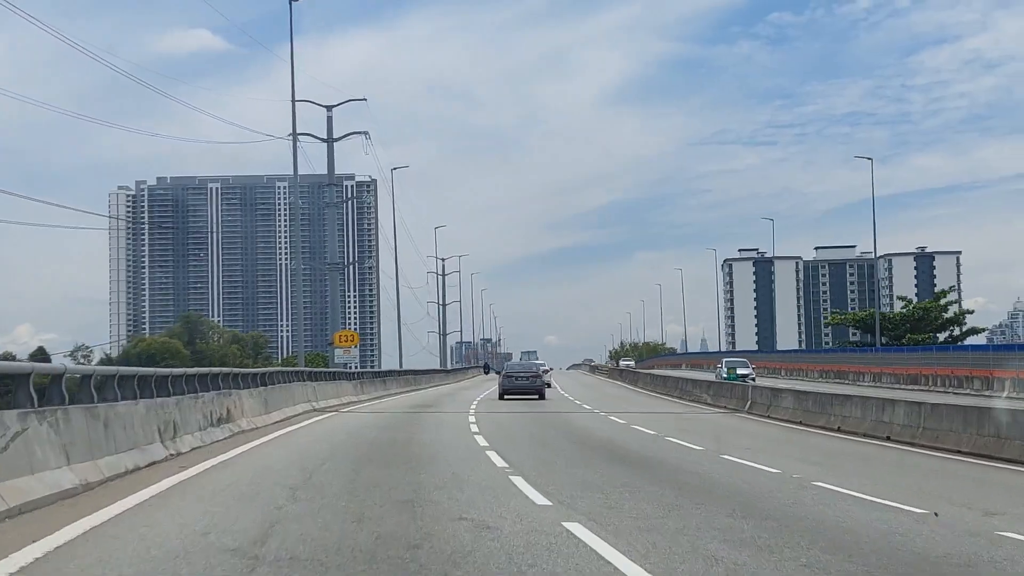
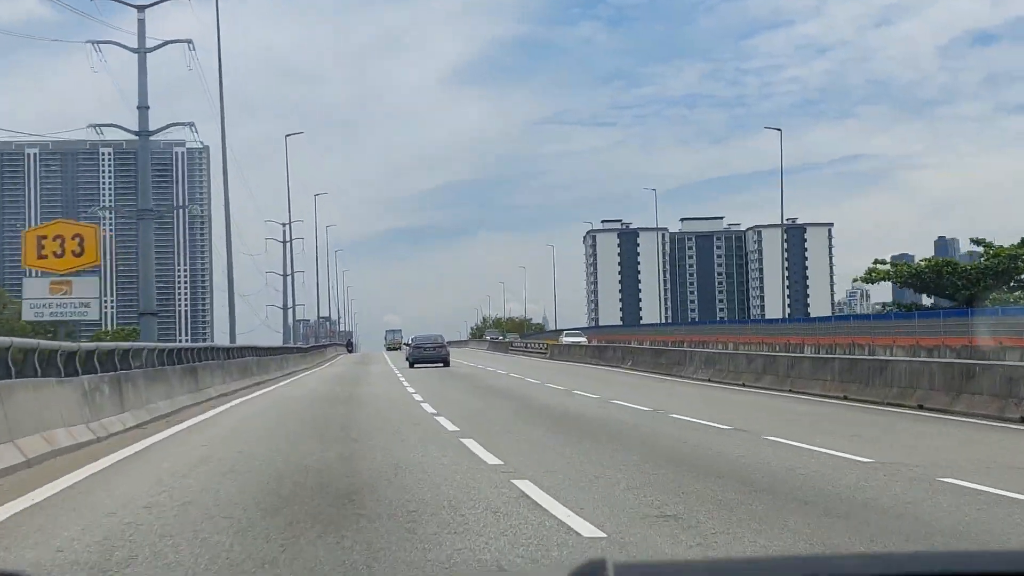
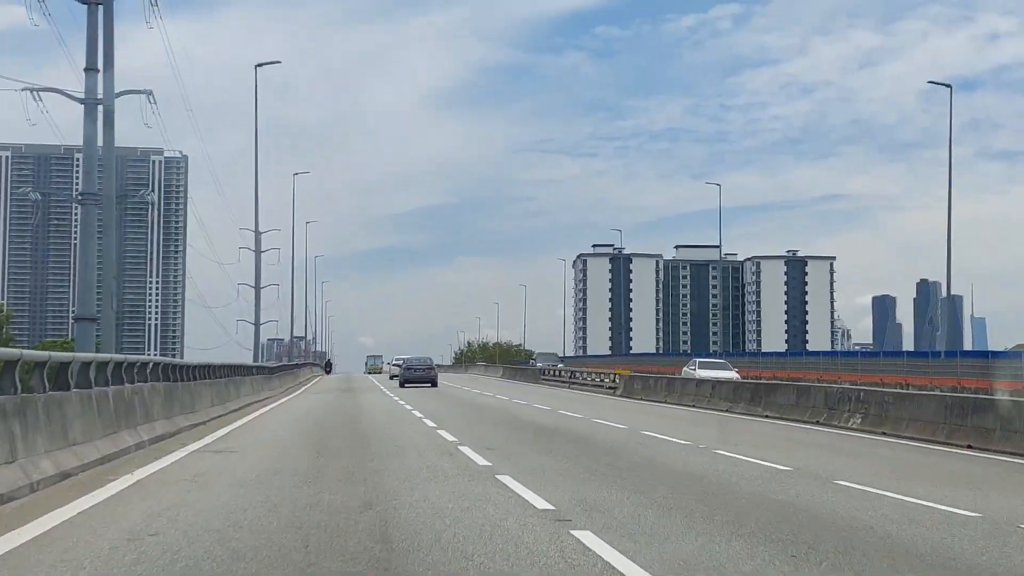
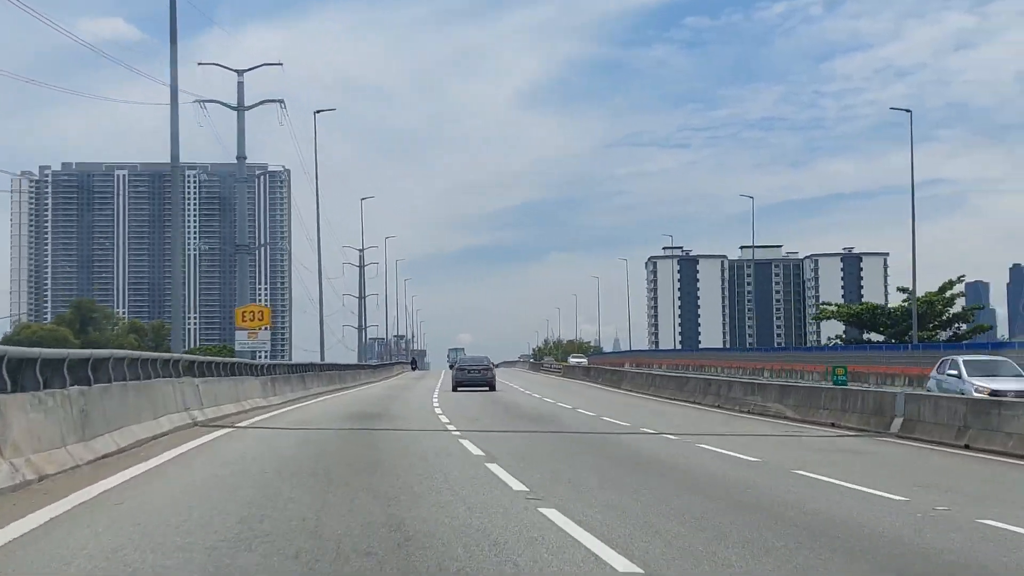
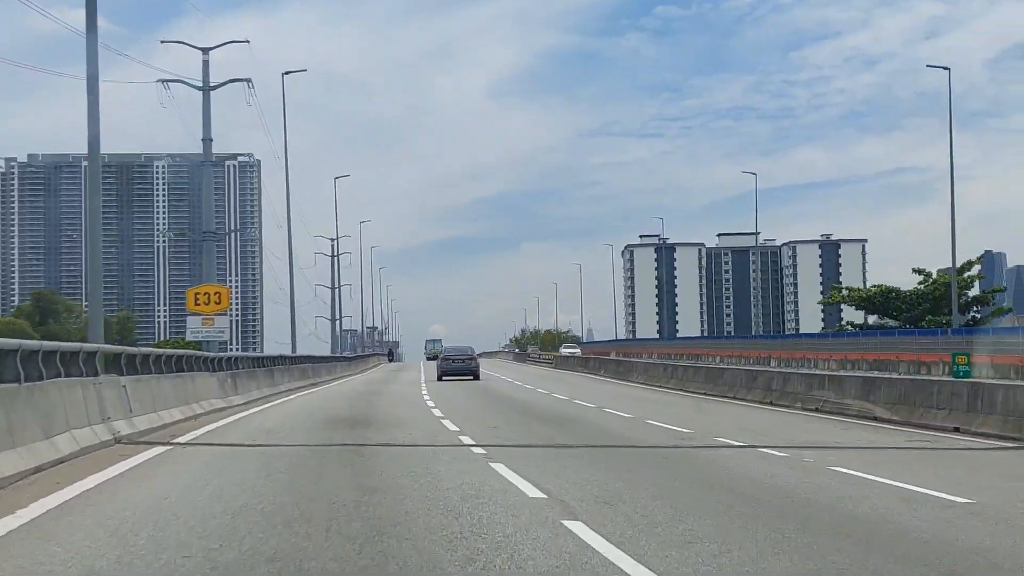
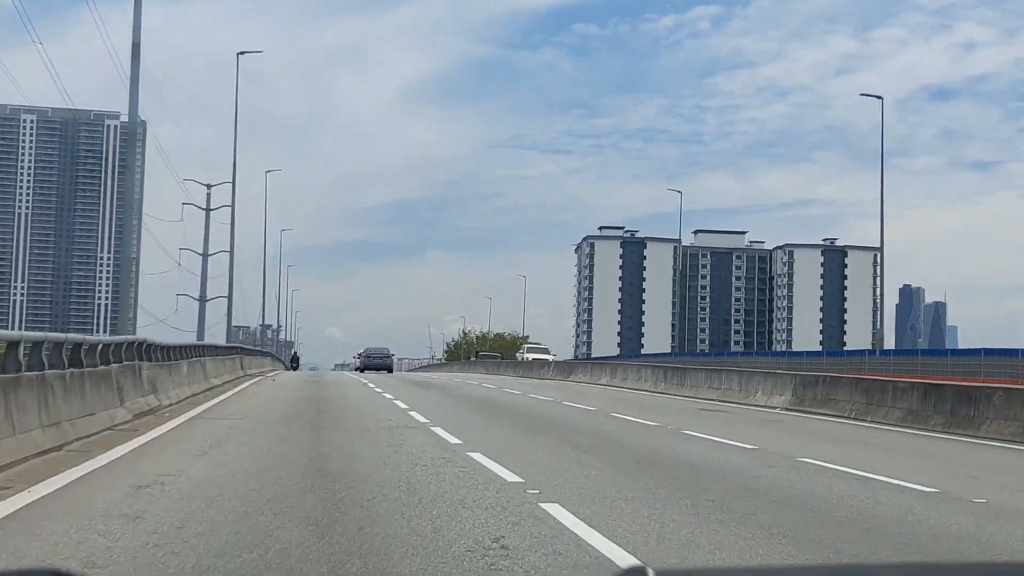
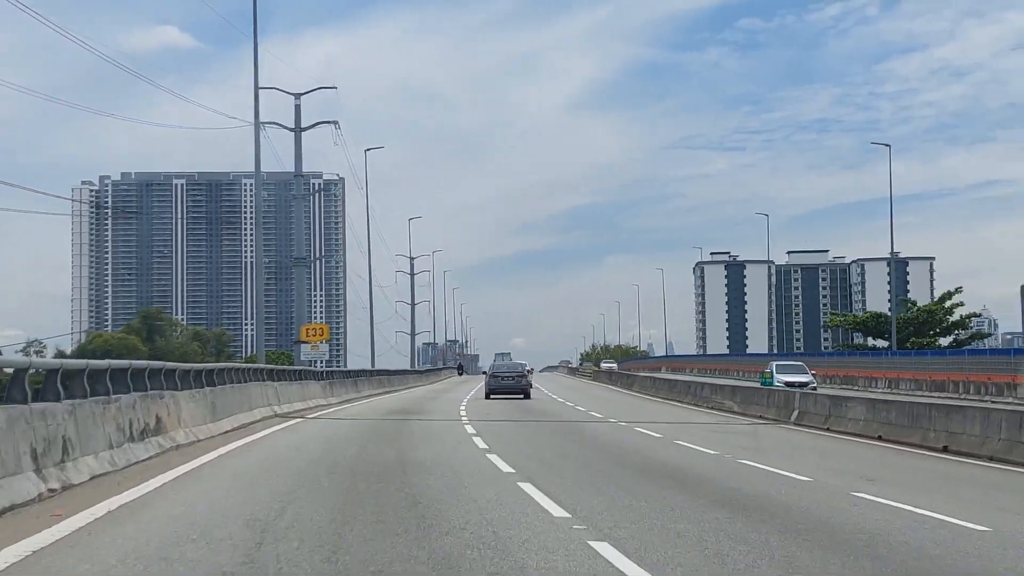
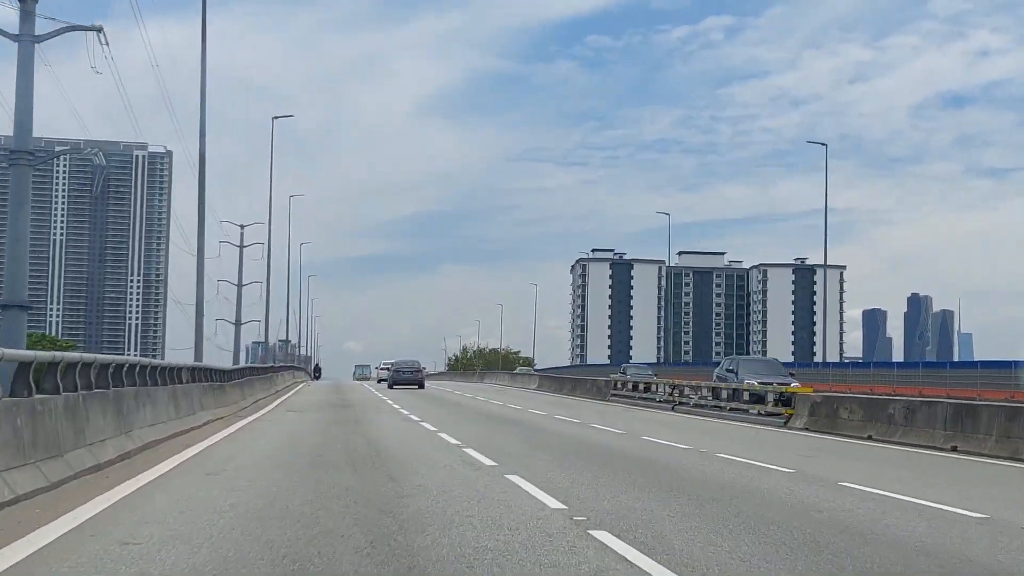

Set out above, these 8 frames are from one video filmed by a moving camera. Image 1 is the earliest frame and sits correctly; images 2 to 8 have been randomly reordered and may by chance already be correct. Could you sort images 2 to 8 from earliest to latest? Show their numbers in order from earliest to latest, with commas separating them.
7, 4, 5, 2, 3, 8, 6
